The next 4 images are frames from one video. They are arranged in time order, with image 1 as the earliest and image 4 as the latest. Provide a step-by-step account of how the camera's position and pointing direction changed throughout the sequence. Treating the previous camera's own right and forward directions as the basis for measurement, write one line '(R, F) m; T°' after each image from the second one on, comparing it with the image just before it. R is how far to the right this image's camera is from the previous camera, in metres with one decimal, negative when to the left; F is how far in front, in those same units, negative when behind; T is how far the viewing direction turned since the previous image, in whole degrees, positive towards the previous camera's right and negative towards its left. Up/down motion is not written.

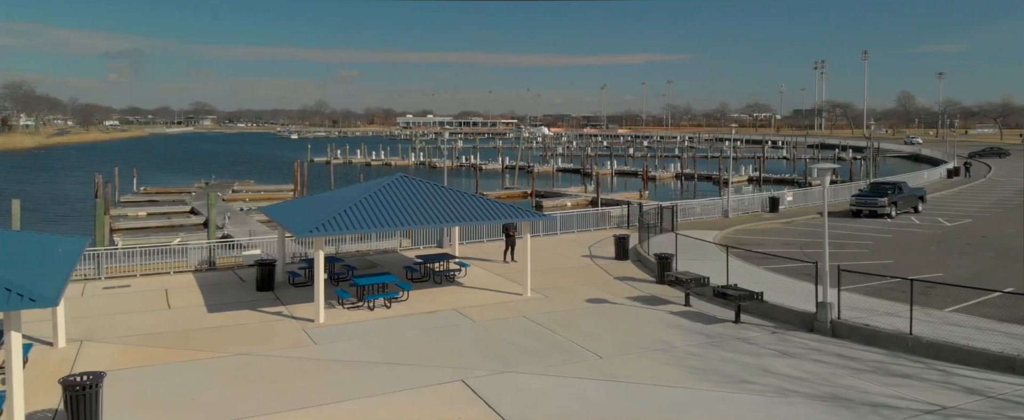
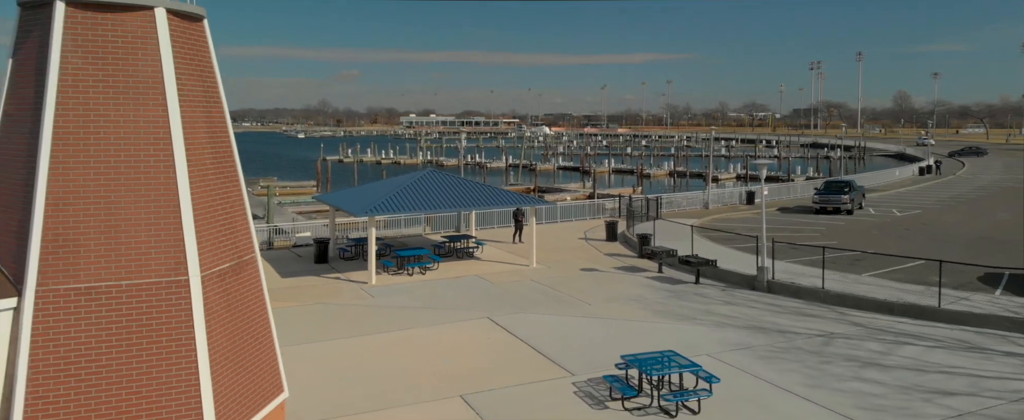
(-0.3, -4.2) m; 0°
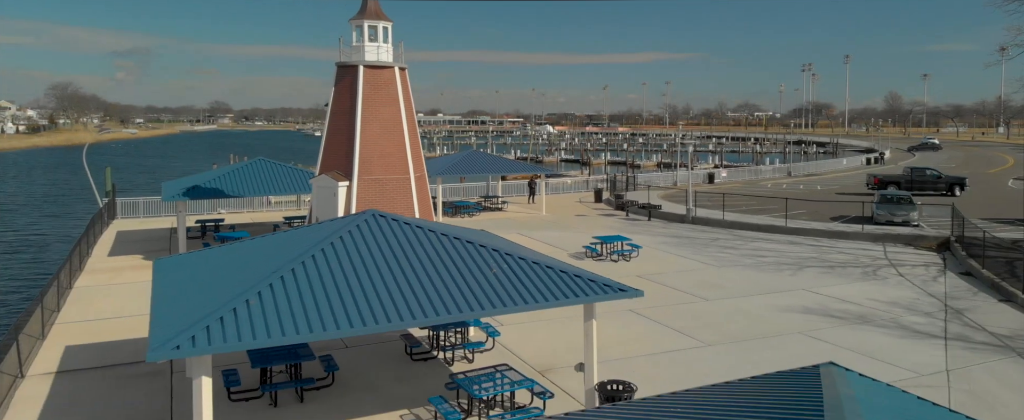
(-0.7, -10.6) m; 0°
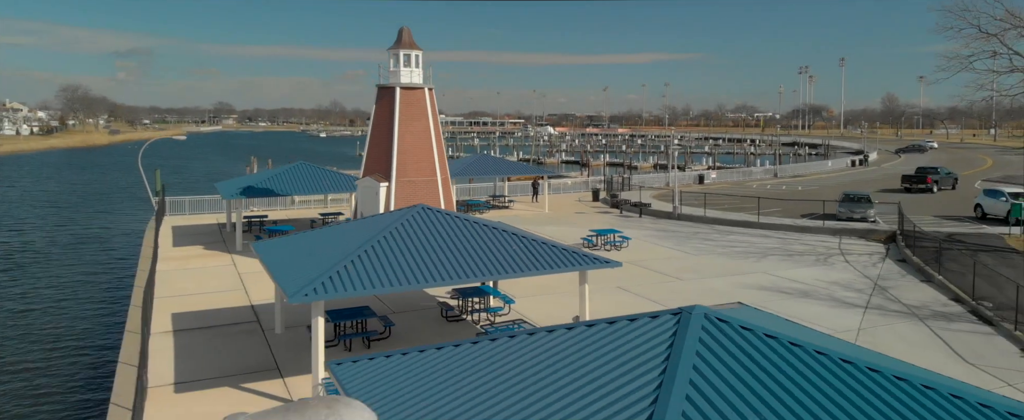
(-0.3, -3.8) m; 0°
